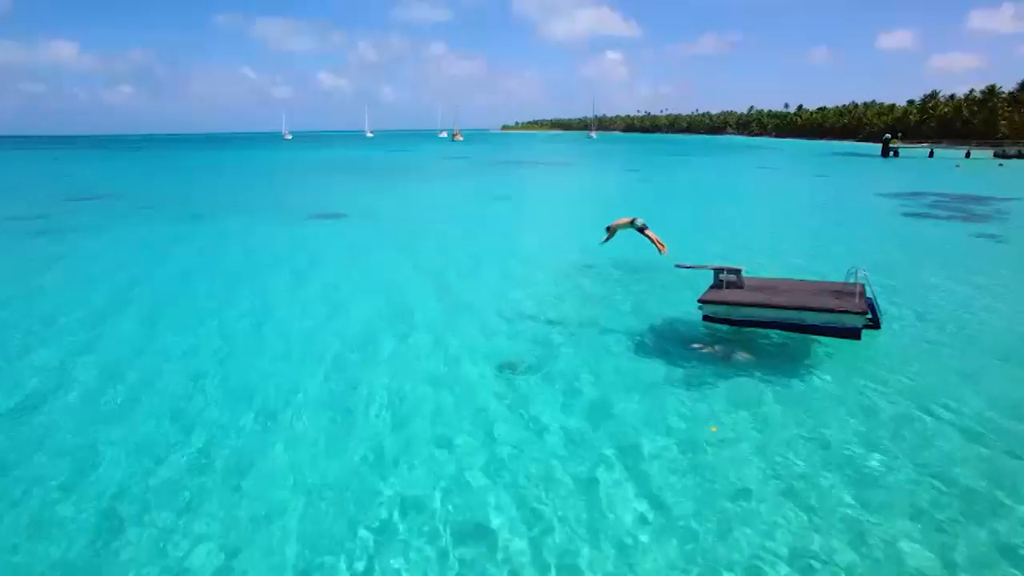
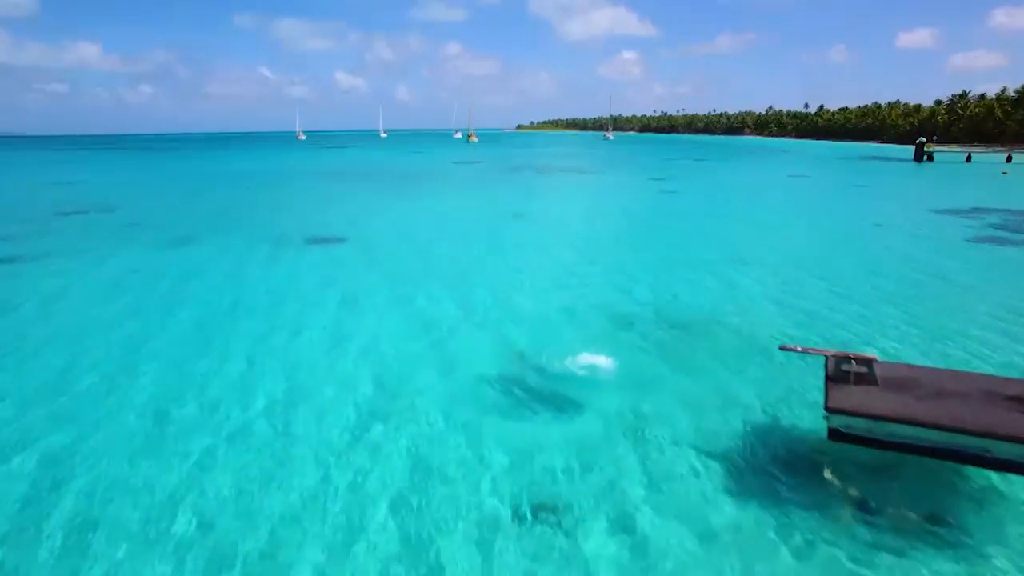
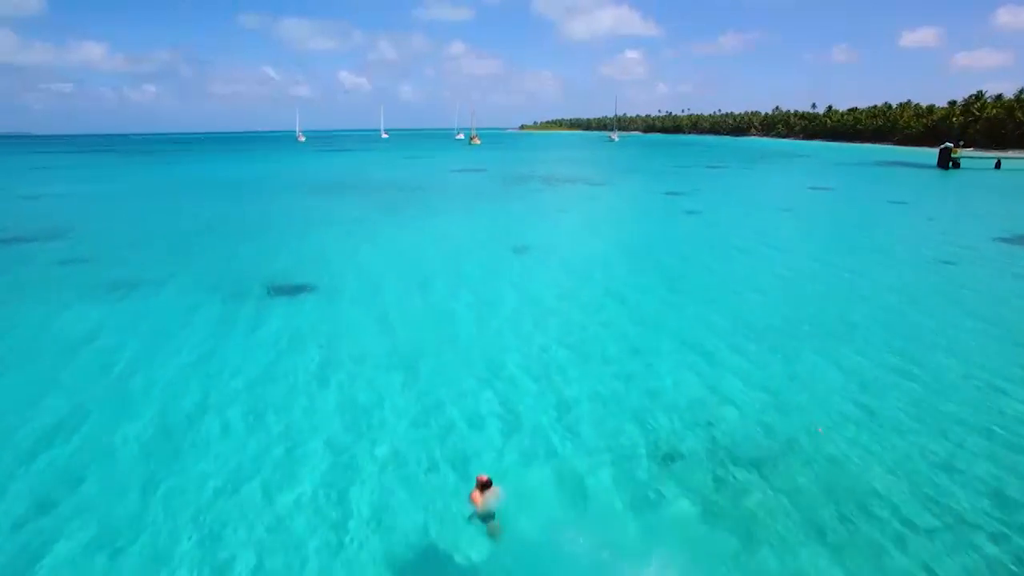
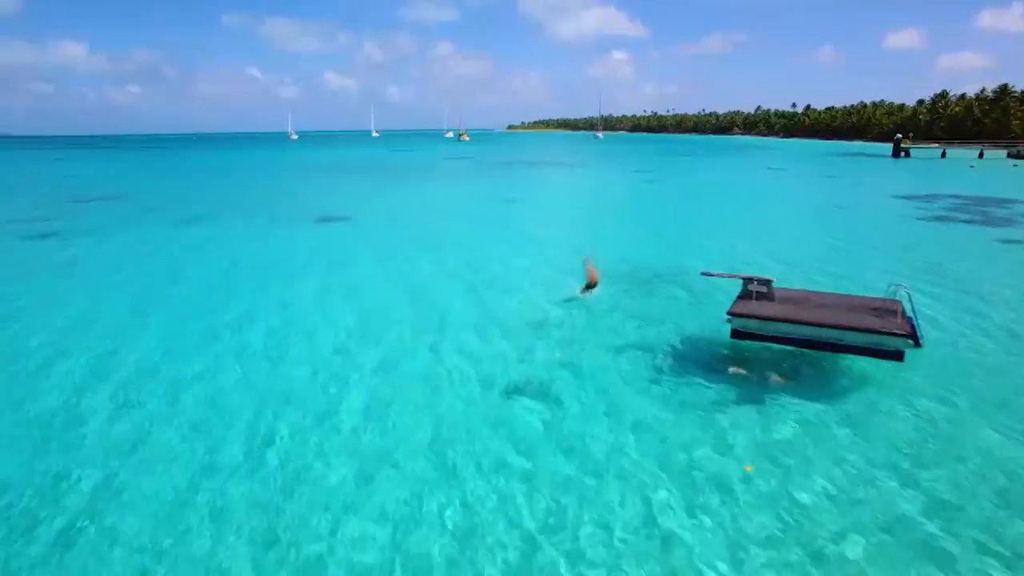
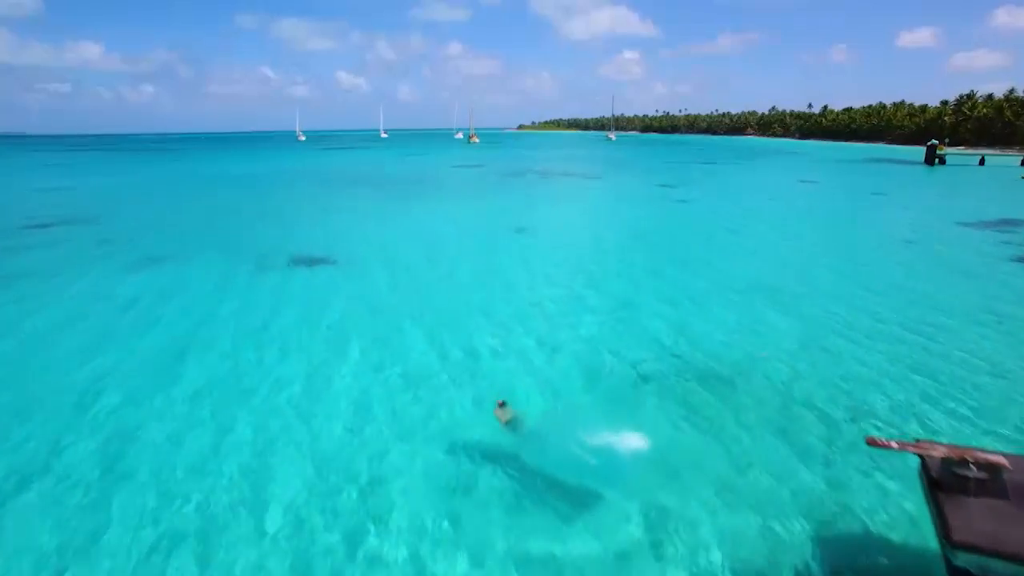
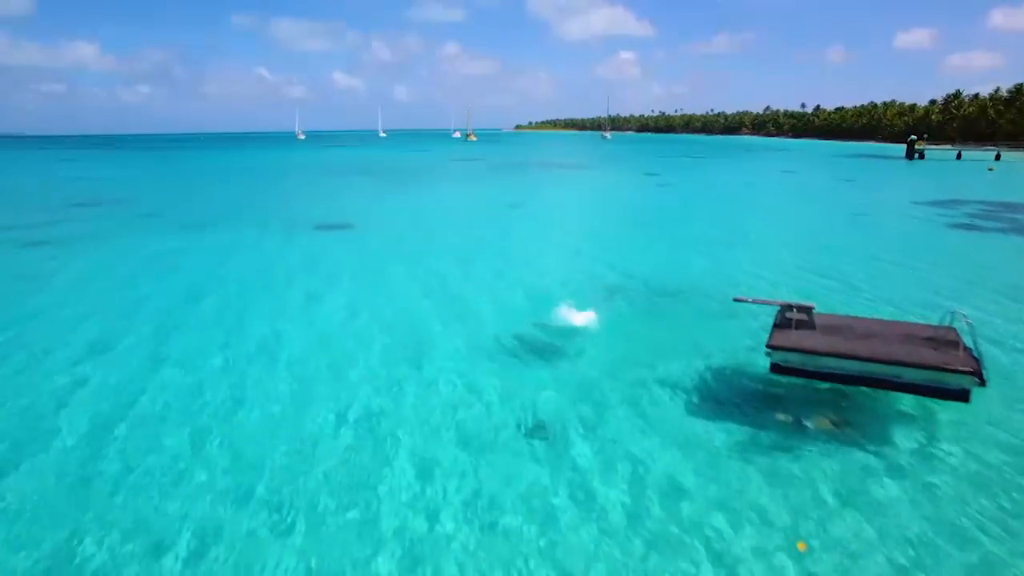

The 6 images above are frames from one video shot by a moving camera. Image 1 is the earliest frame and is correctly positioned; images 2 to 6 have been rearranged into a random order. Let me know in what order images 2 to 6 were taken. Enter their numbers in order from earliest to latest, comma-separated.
4, 6, 2, 5, 3
